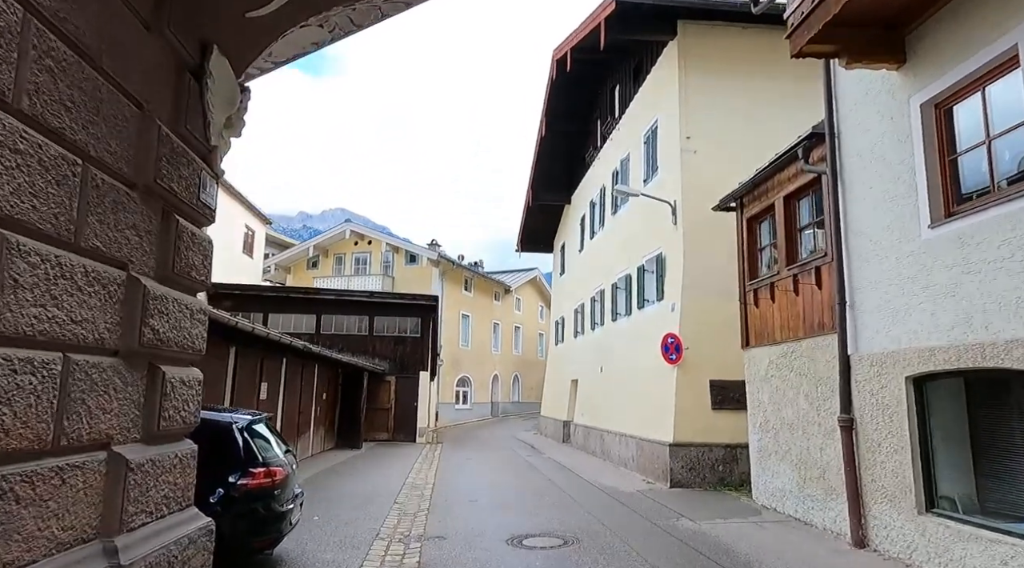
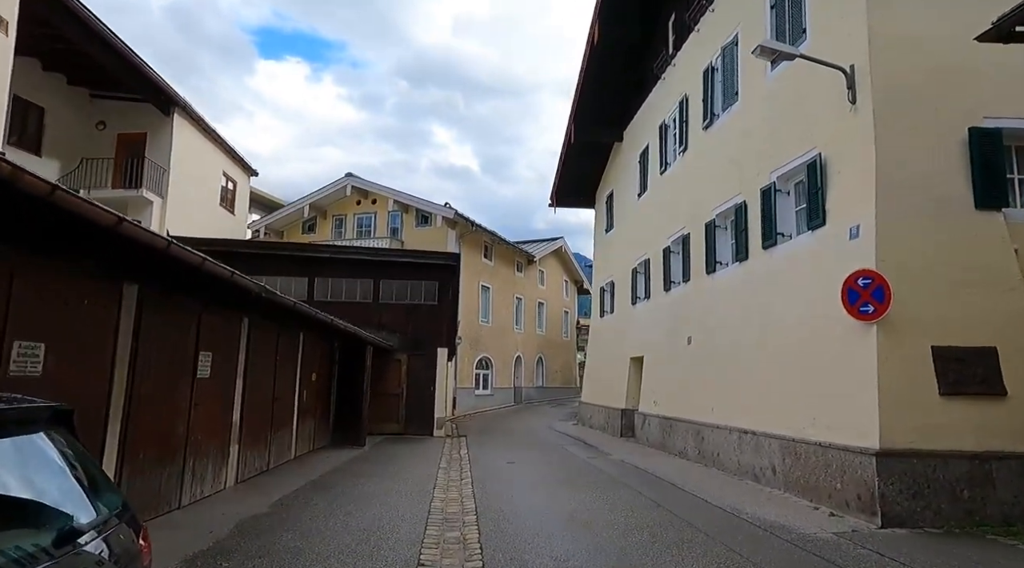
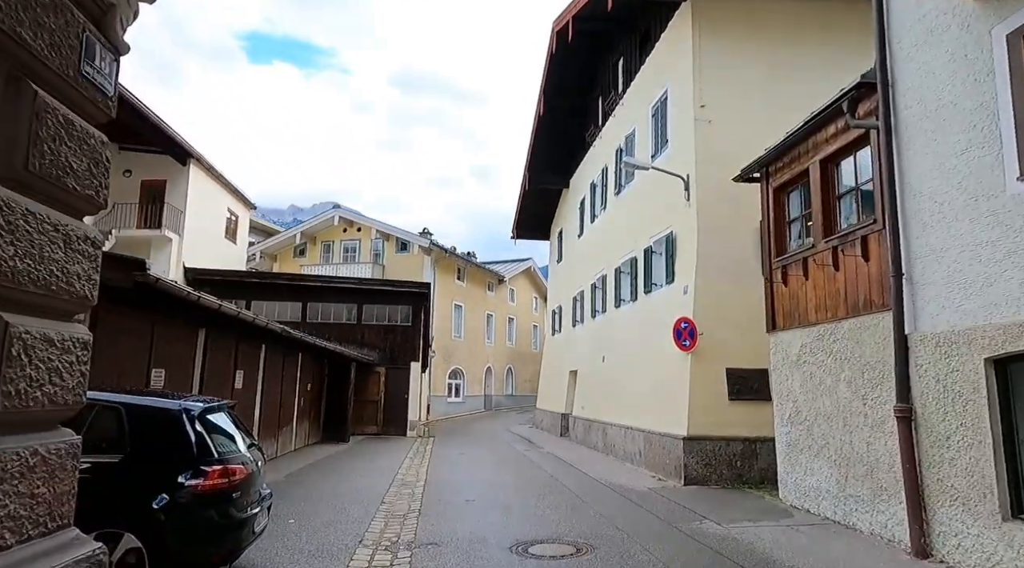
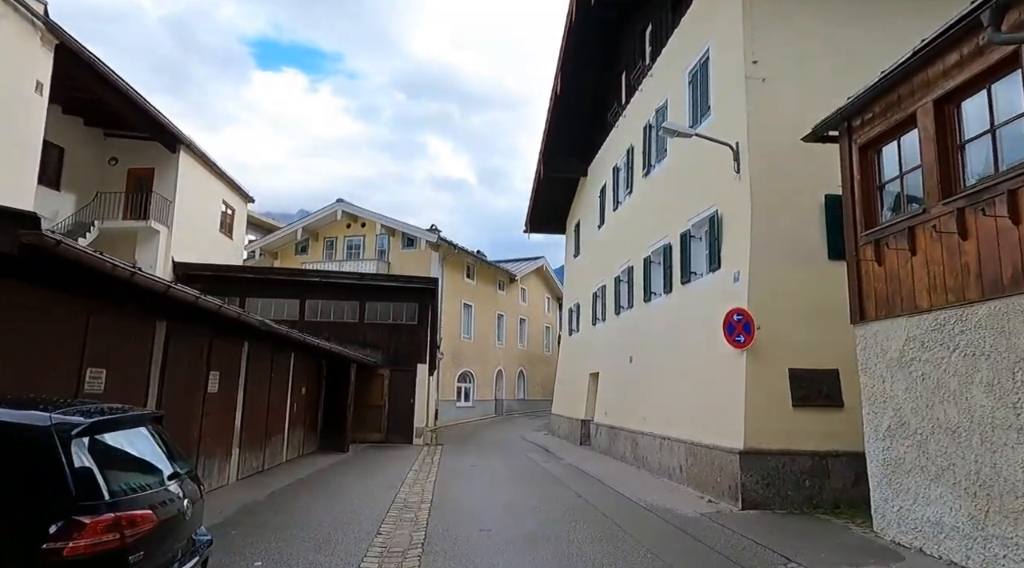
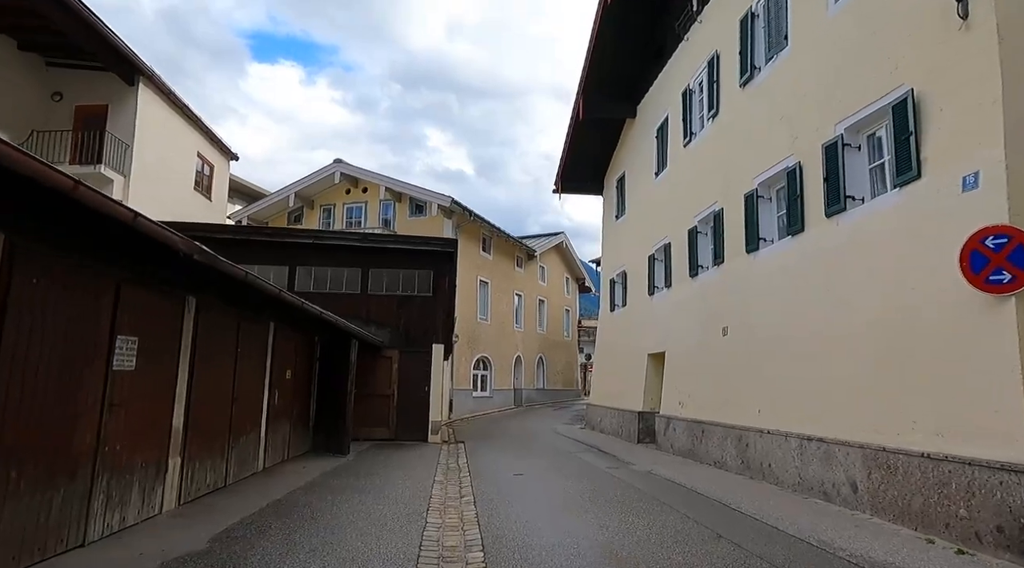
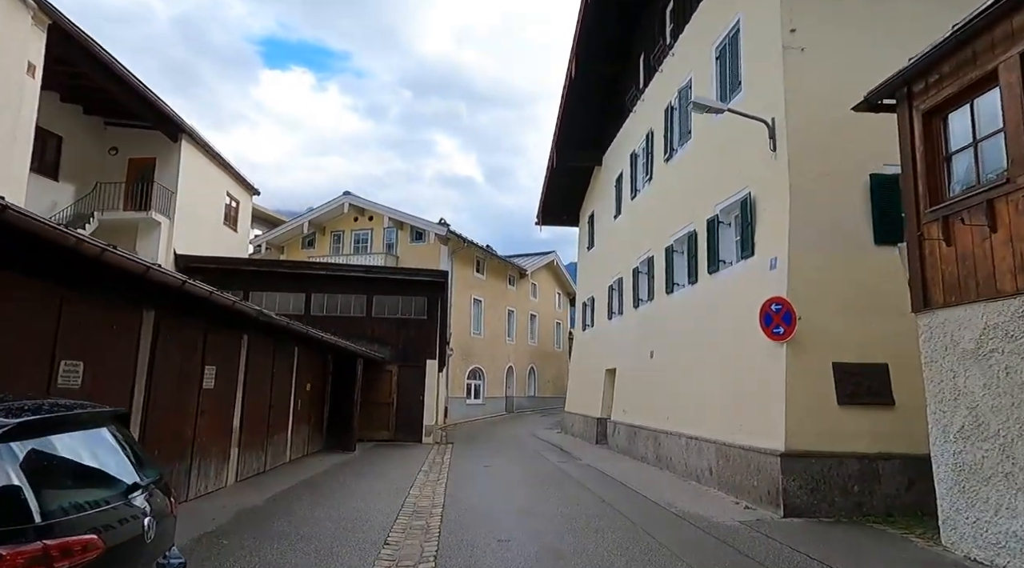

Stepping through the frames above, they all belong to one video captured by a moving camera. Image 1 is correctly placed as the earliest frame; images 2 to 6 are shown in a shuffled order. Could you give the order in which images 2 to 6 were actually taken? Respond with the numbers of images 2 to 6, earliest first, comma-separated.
3, 4, 6, 2, 5
